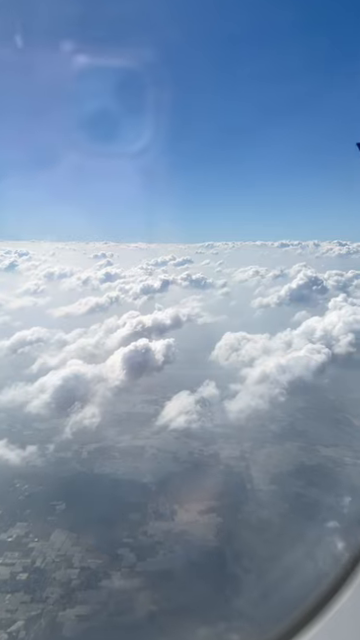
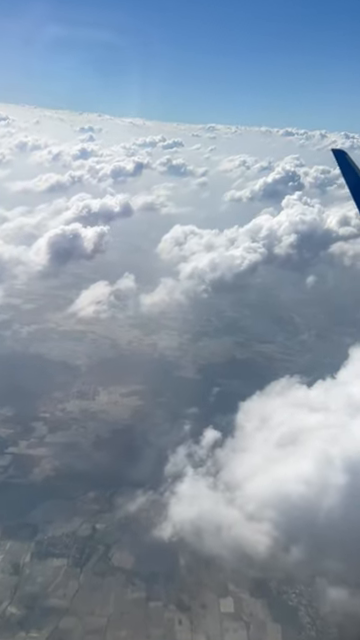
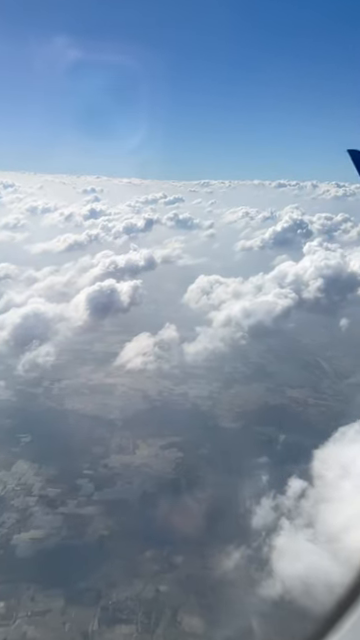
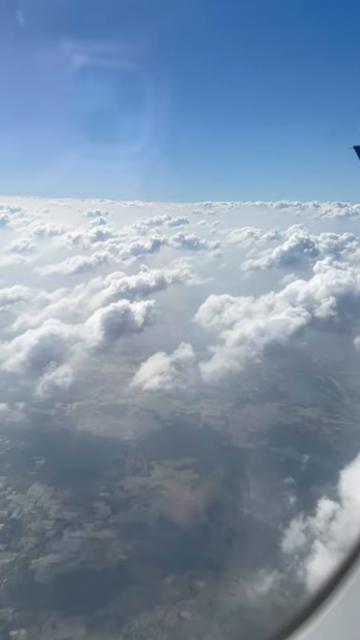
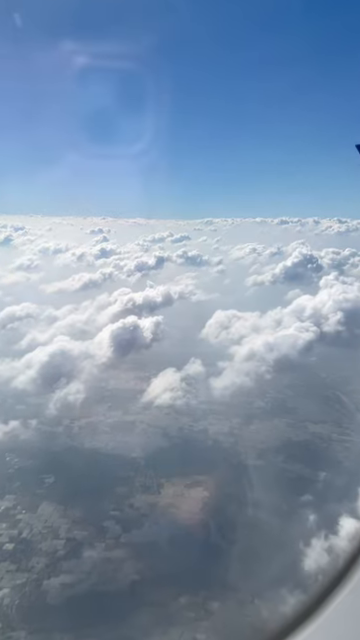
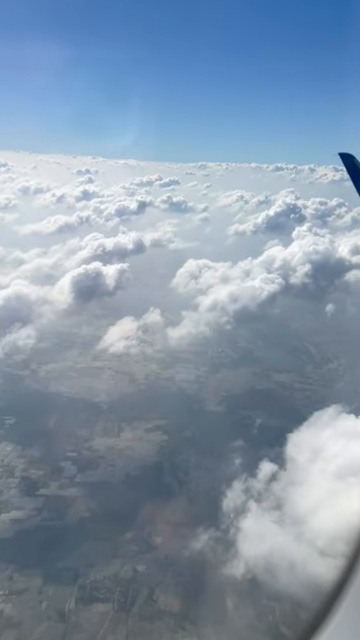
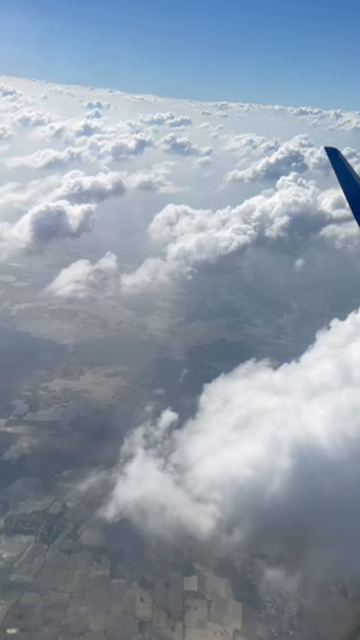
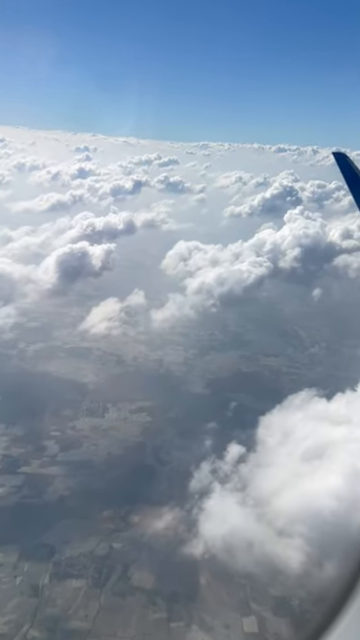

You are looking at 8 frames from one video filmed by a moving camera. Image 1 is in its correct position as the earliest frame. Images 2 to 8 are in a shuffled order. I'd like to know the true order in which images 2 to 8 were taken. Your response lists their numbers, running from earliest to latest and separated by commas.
5, 4, 3, 6, 8, 2, 7
